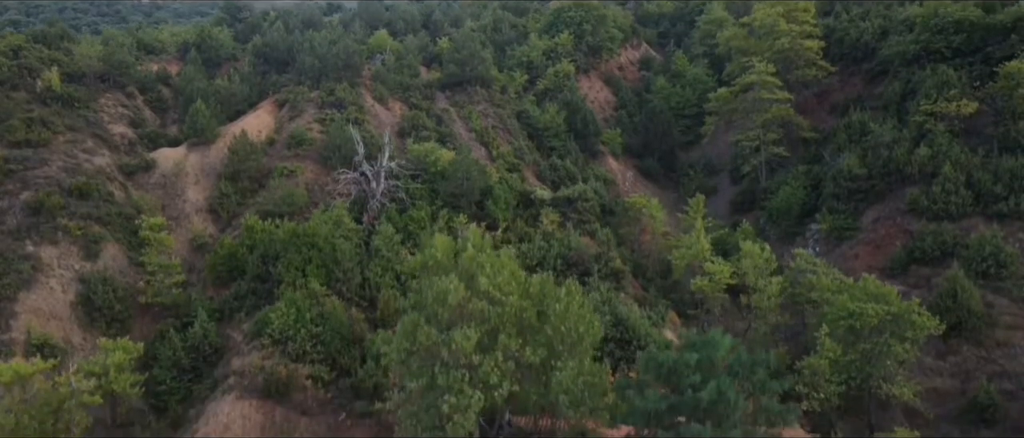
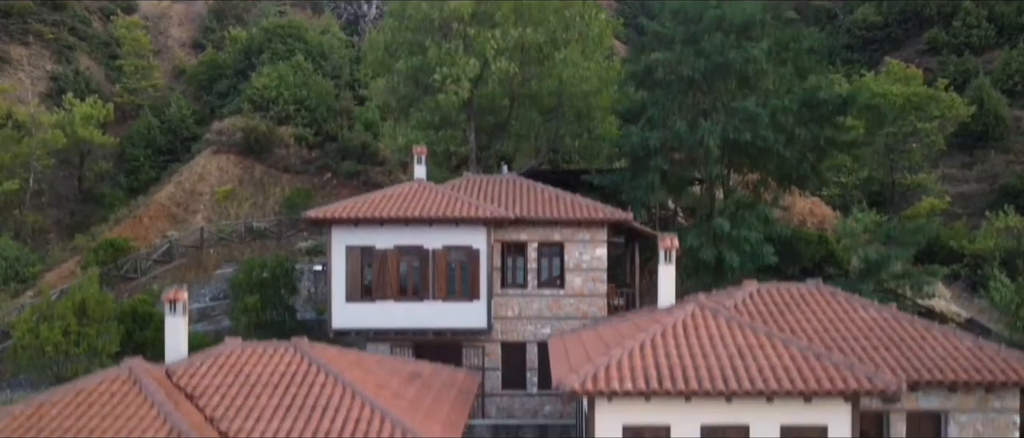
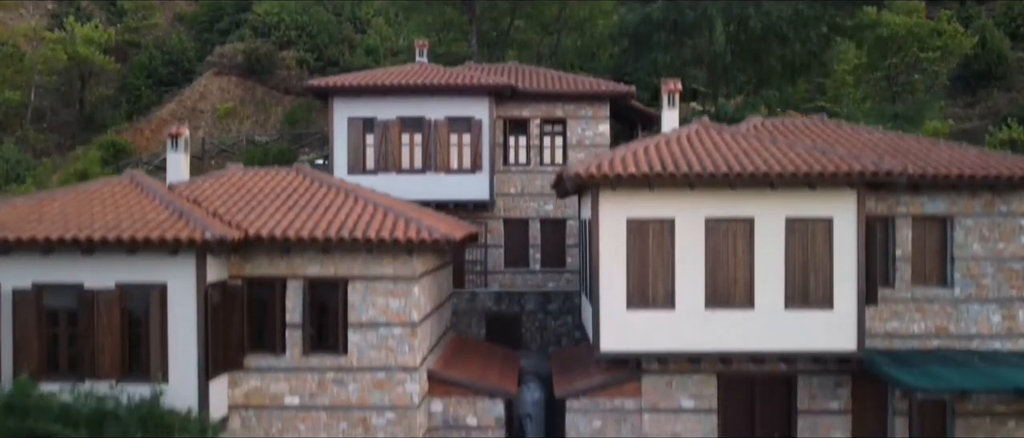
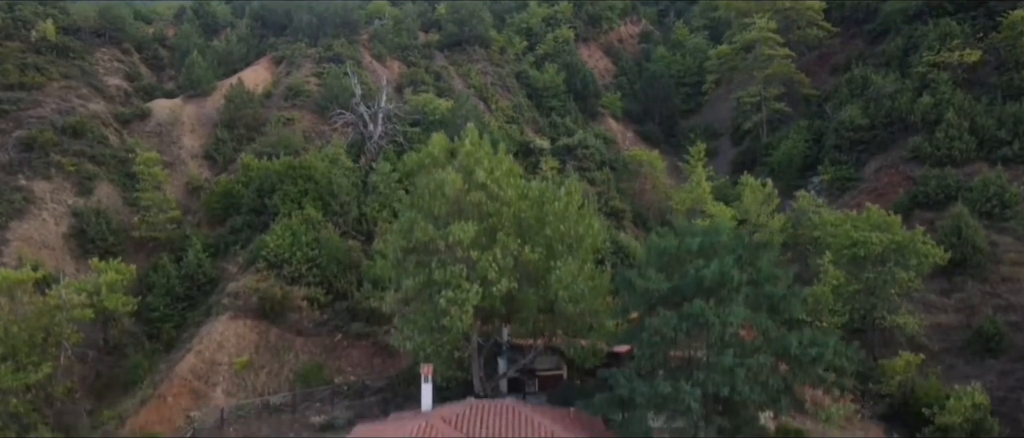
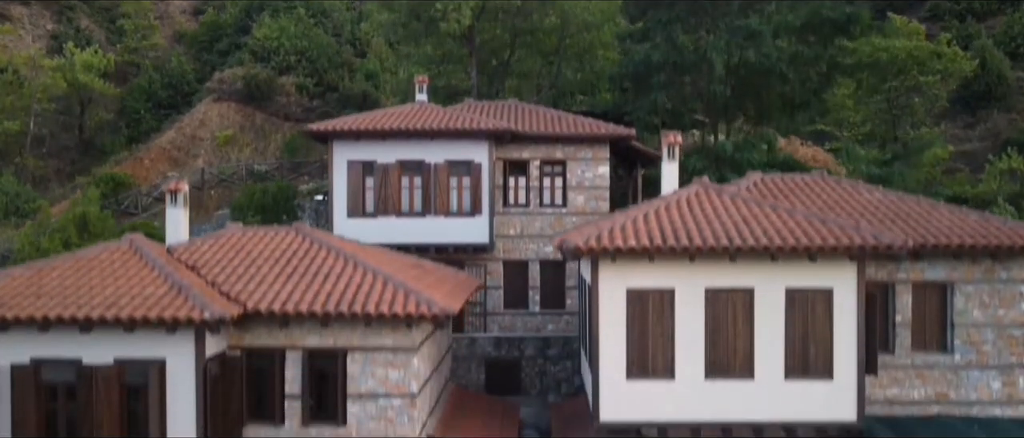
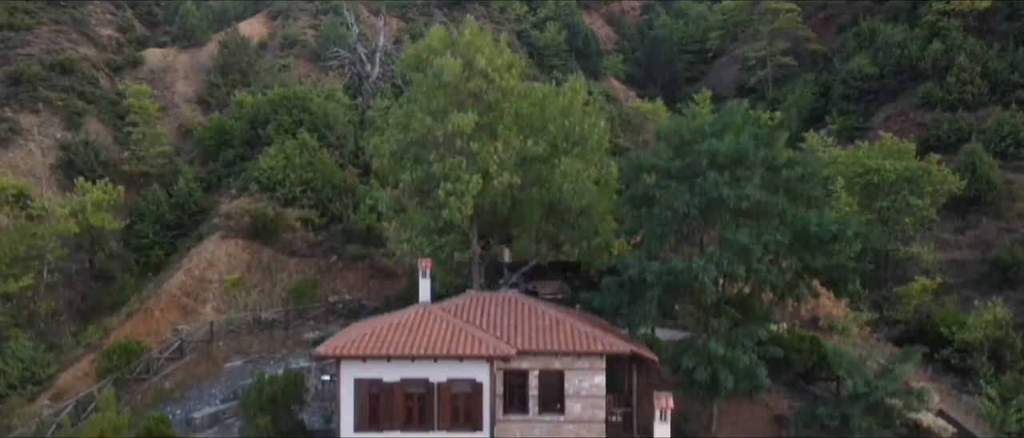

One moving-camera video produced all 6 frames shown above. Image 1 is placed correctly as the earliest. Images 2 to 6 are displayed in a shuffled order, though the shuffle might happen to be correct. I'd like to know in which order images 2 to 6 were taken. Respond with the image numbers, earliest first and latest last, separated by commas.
4, 6, 2, 5, 3
